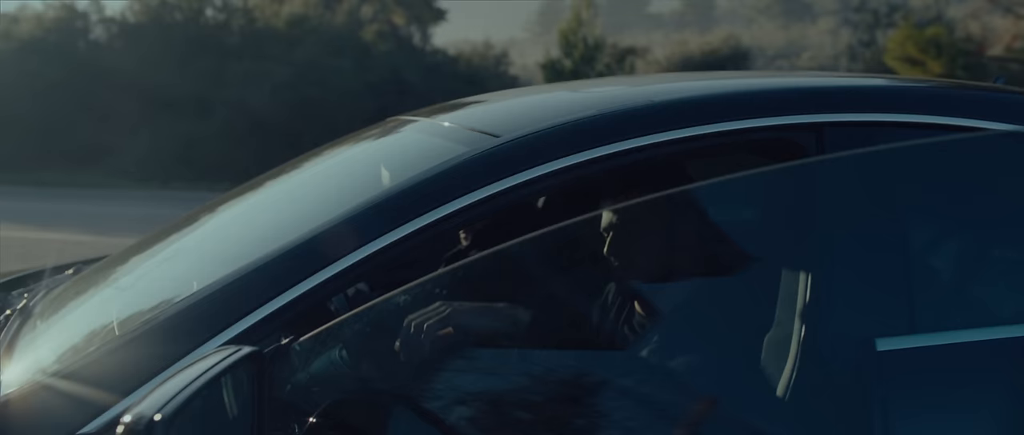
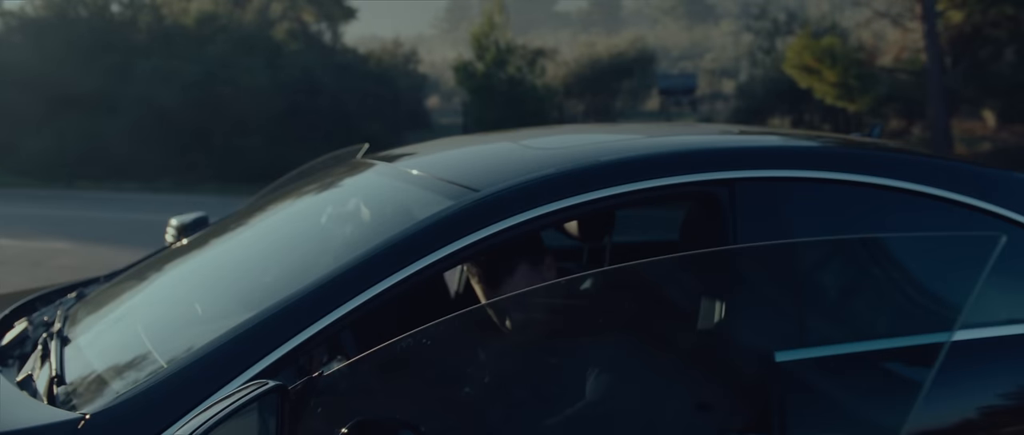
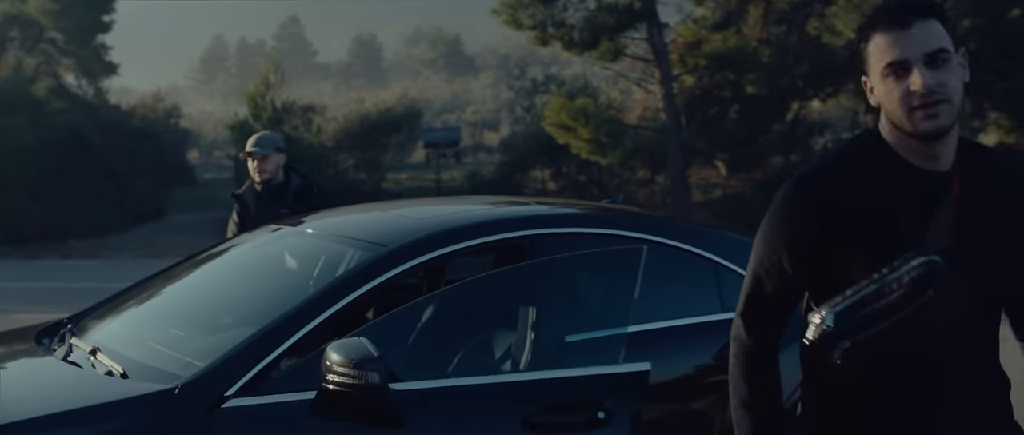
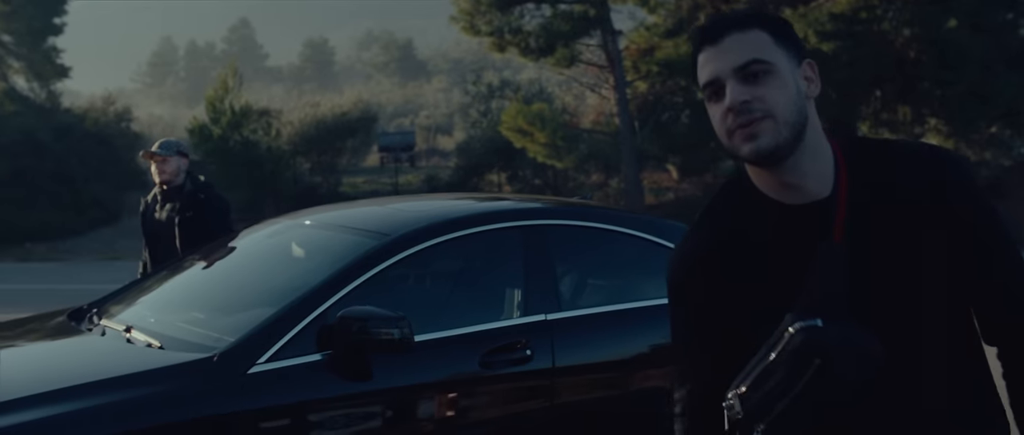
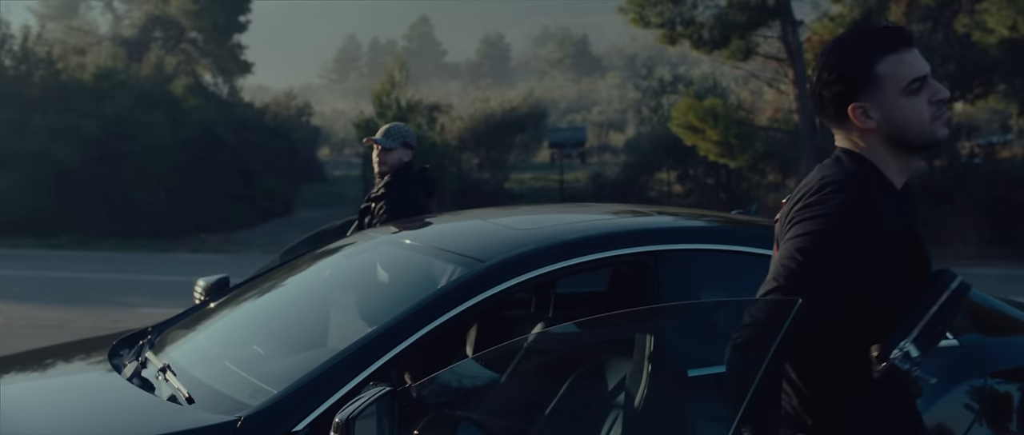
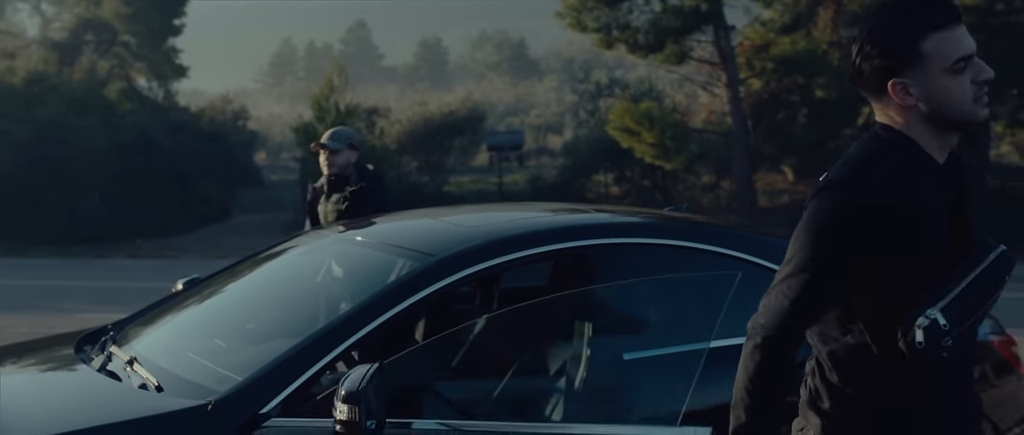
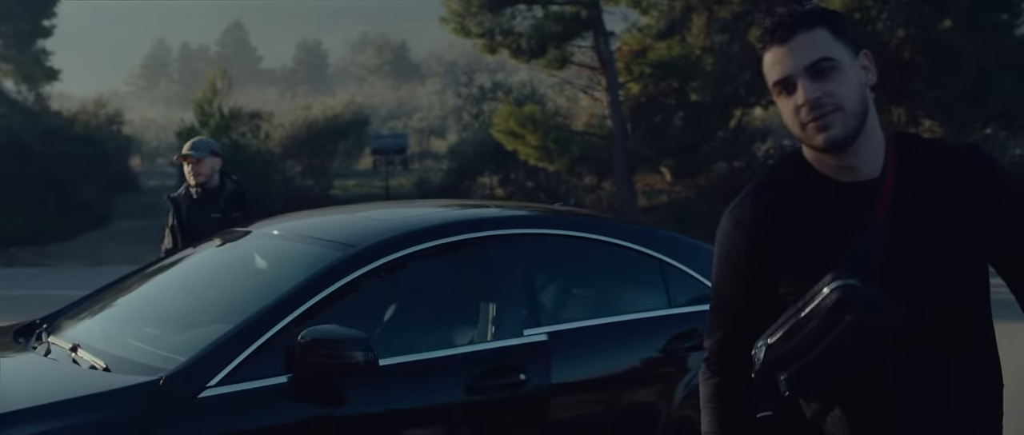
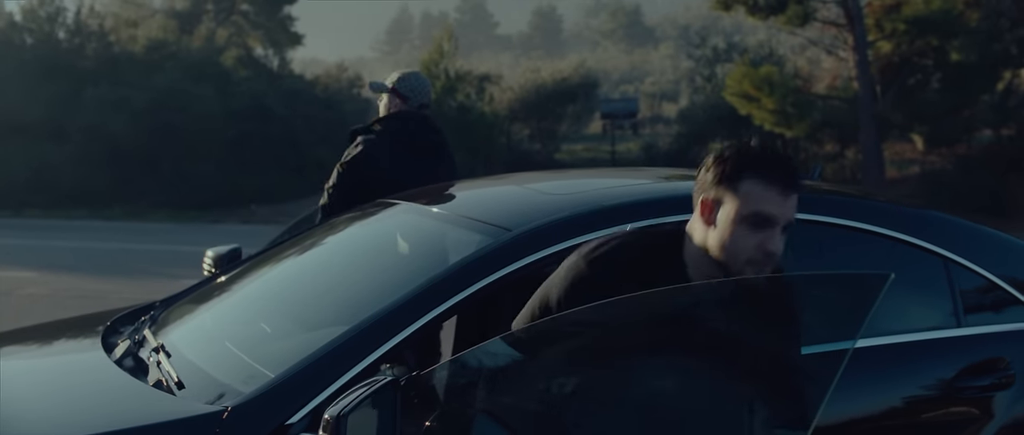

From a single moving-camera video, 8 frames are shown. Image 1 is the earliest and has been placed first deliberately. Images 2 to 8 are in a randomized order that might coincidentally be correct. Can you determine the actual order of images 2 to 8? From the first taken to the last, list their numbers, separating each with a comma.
2, 8, 5, 6, 3, 7, 4
